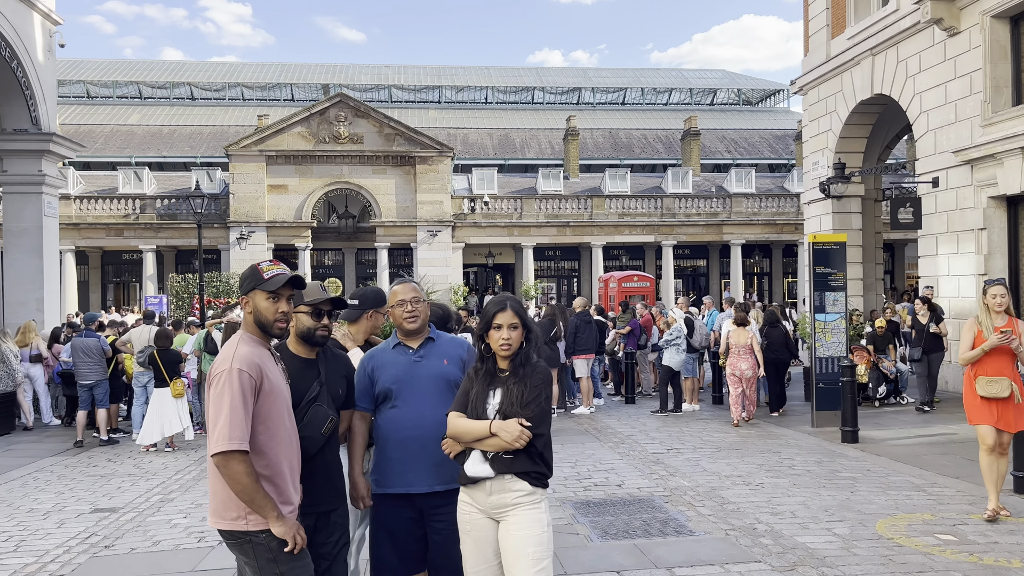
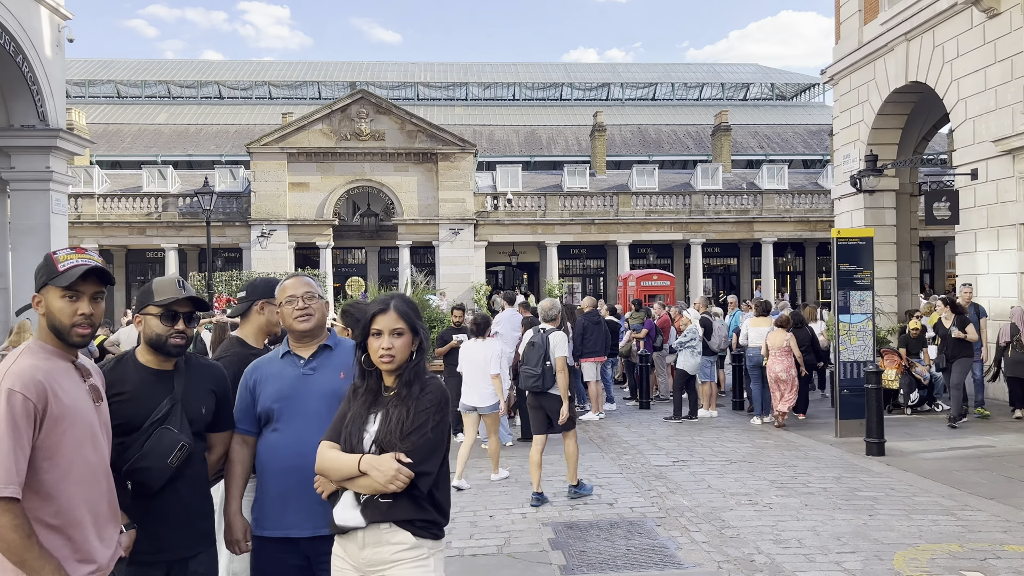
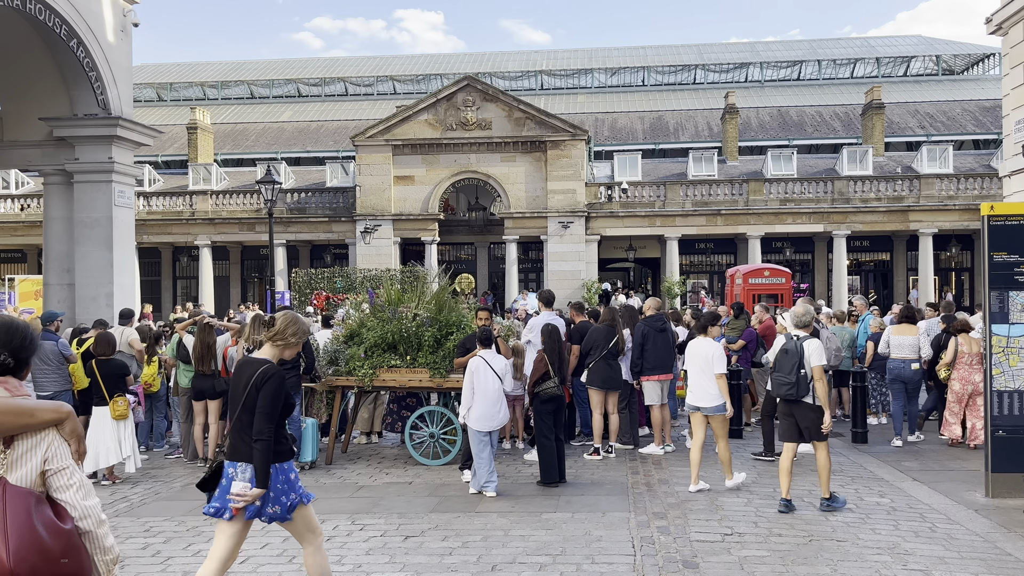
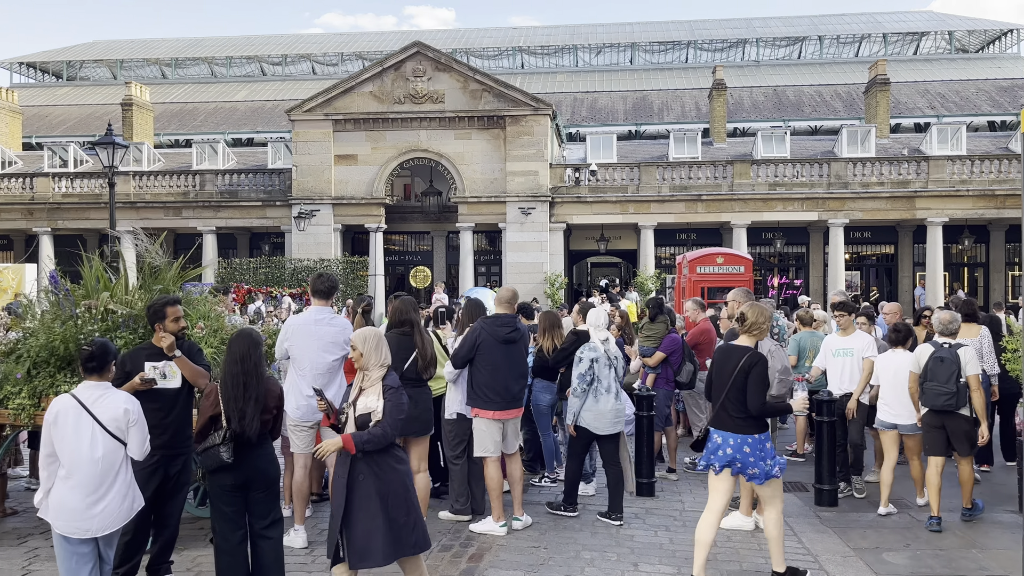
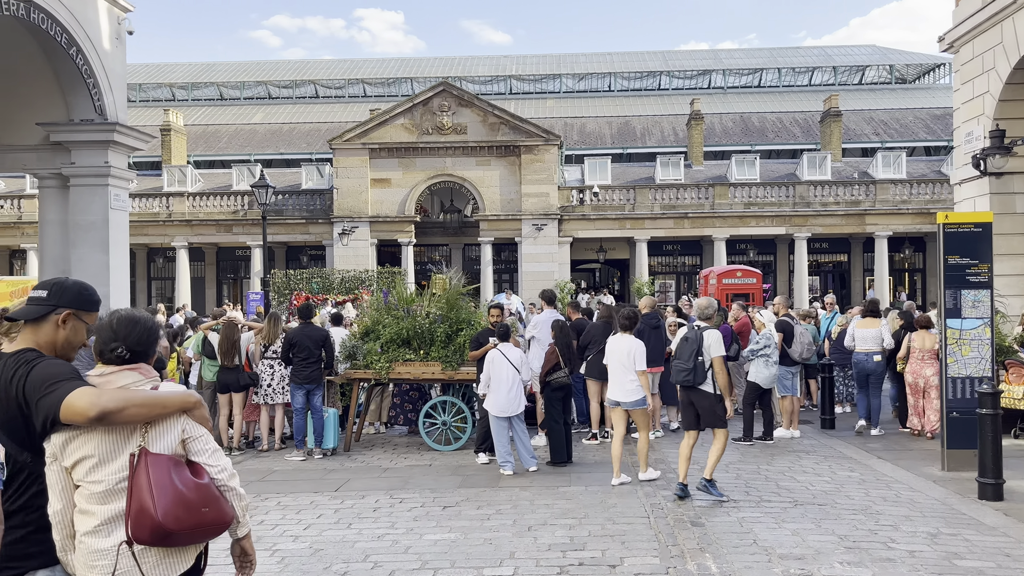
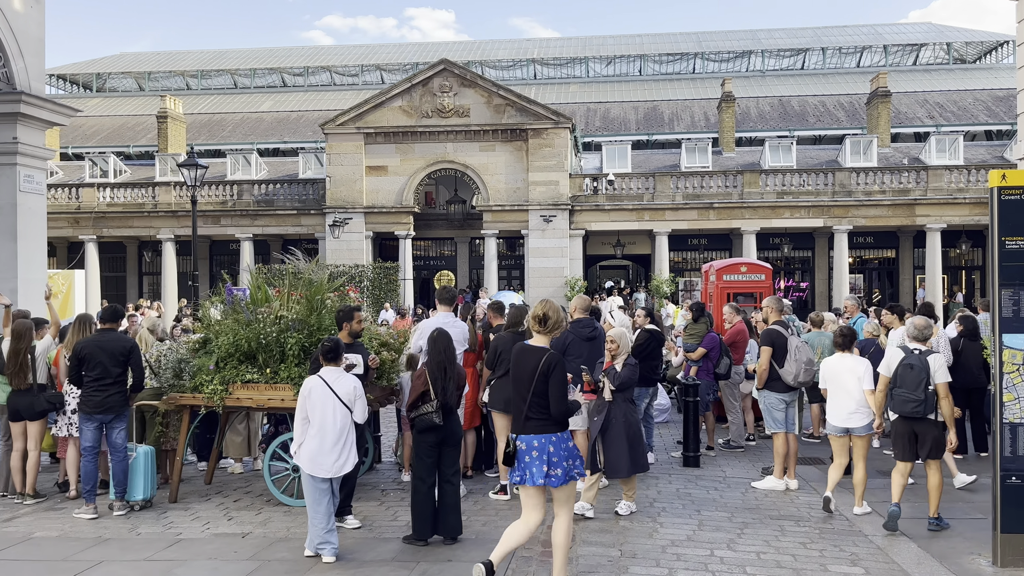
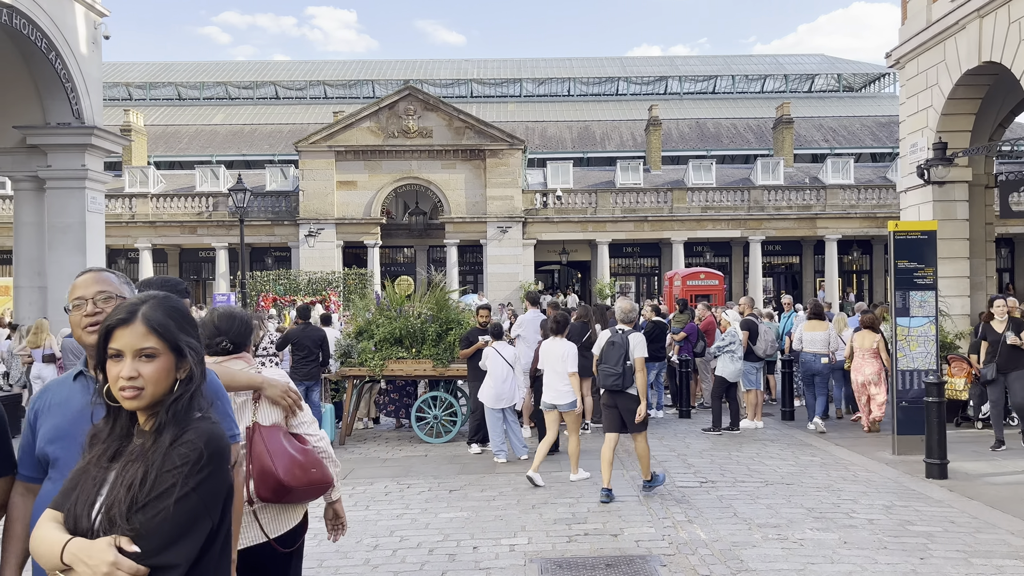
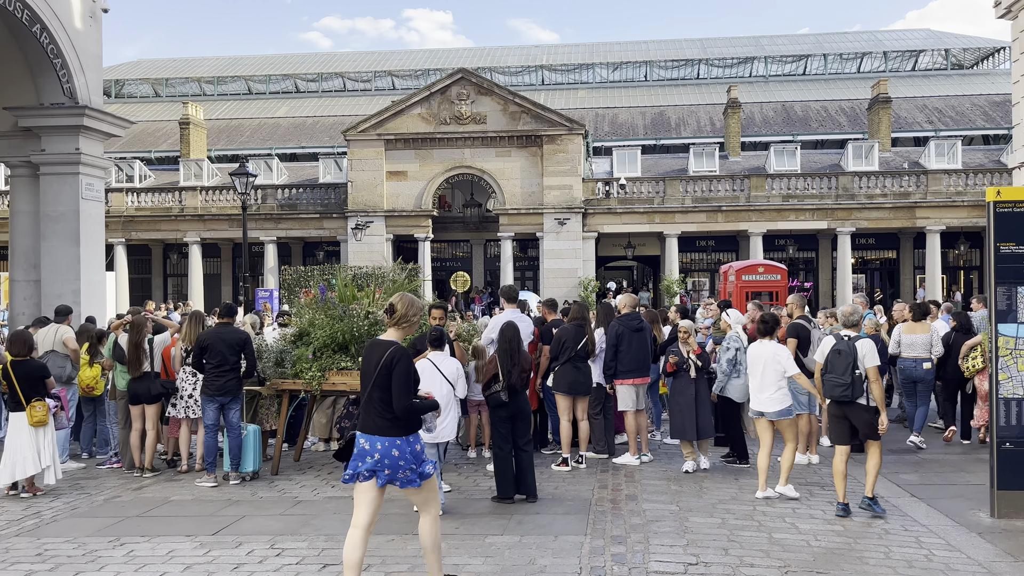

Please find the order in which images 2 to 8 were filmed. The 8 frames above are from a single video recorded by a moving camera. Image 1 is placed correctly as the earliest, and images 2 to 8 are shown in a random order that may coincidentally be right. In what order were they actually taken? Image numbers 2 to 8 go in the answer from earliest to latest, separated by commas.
2, 7, 5, 3, 8, 6, 4
